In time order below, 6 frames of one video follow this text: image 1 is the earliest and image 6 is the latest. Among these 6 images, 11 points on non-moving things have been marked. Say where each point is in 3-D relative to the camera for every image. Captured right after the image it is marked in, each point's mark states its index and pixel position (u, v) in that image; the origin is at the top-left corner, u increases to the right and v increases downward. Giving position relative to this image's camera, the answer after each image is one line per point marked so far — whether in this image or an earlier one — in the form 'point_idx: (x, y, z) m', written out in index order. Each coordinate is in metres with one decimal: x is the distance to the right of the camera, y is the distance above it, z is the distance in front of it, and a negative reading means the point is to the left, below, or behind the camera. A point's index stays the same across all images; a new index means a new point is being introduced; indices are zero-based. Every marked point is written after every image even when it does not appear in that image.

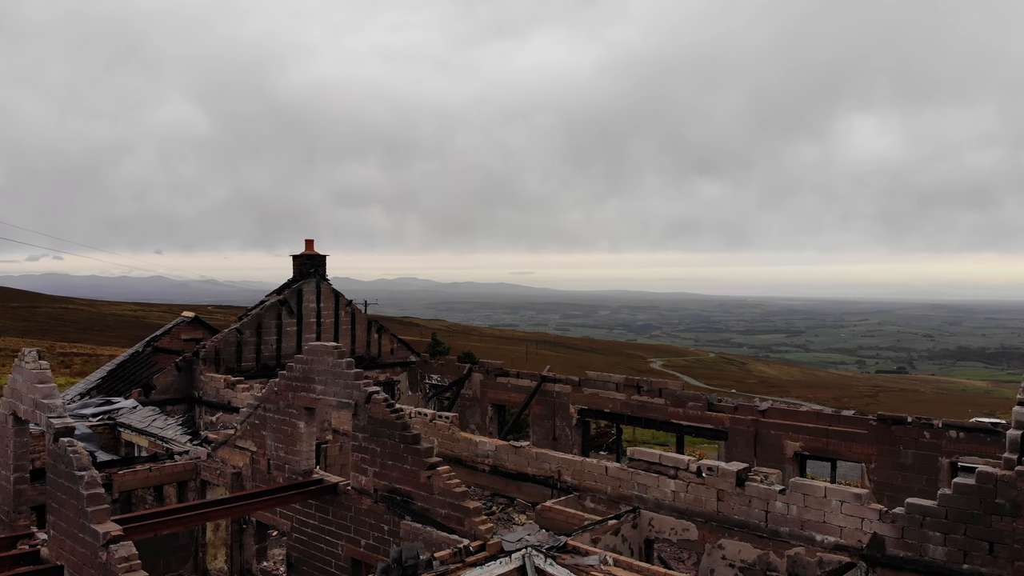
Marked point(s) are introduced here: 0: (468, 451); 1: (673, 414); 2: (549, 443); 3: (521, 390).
0: (-1.0, -3.7, +13.4) m
1: (+4.6, -3.6, +17.1) m
2: (+1.2, -4.9, +19.1) m
3: (+0.3, -3.4, +19.7) m
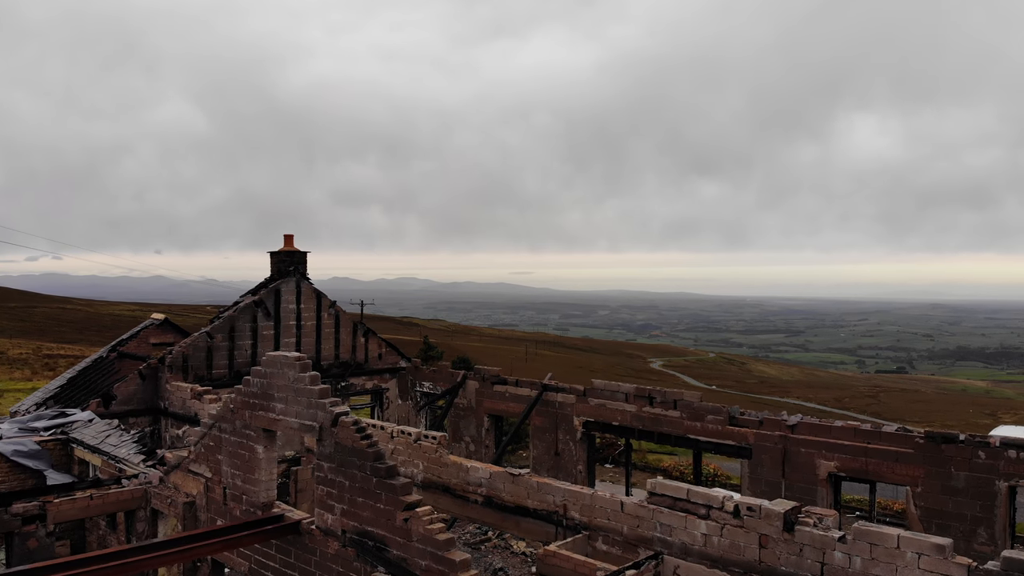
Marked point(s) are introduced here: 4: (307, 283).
0: (-1.1, -3.7, +11.6) m
1: (+4.5, -3.6, +15.3) m
2: (+1.1, -4.9, +17.3) m
3: (+0.2, -3.4, +17.9) m
4: (-6.6, +0.1, +19.2) m
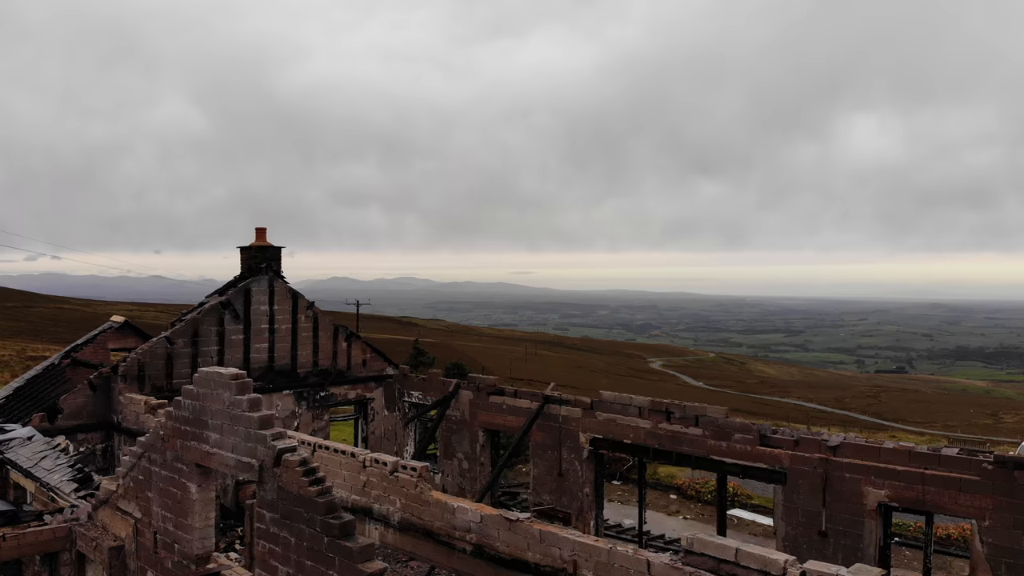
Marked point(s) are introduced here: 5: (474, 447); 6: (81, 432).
0: (-1.1, -3.6, +9.6) m
1: (+4.4, -3.6, +13.3) m
2: (+1.1, -4.9, +15.3) m
3: (+0.2, -3.3, +15.9) m
4: (-6.6, +0.2, +17.2) m
5: (-1.1, -4.5, +16.9) m
6: (-11.1, -3.7, +15.5) m
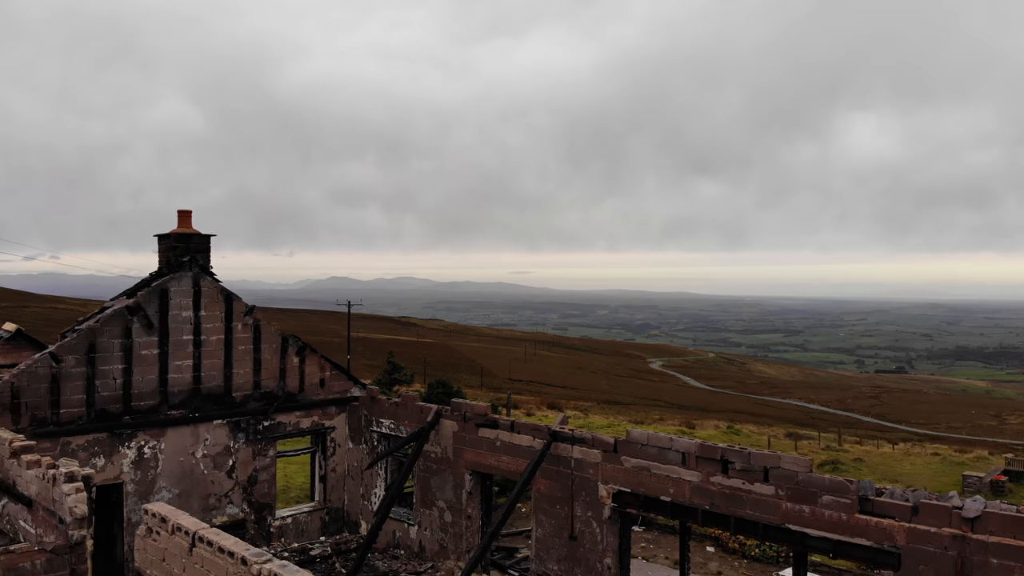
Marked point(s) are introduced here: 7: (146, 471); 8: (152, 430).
0: (-1.2, -3.6, +5.8) m
1: (+4.4, -3.6, +9.4) m
2: (+1.0, -4.9, +11.5) m
3: (+0.1, -3.3, +12.1) m
4: (-6.7, +0.2, +13.4) m
5: (-1.1, -4.5, +13.0) m
6: (-11.2, -3.7, +11.6) m
7: (-7.7, -3.8, +12.7) m
8: (-7.6, -3.0, +12.7) m
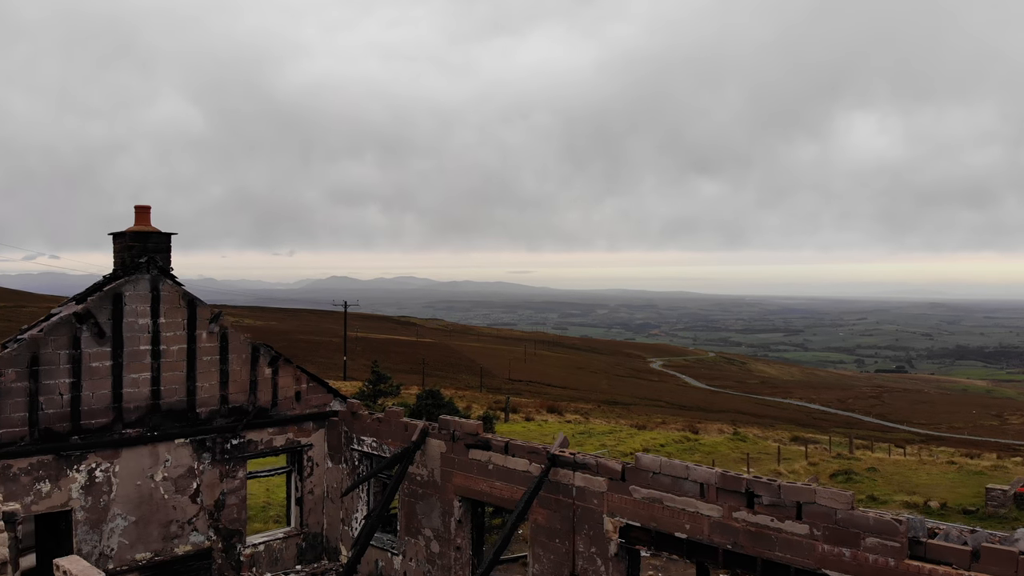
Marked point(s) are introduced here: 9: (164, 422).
0: (-1.3, -3.7, +4.4) m
1: (+4.3, -3.6, +8.1) m
2: (+0.9, -5.0, +10.1) m
3: (0.0, -3.4, +10.8) m
4: (-6.8, +0.1, +12.0) m
5: (-1.3, -4.6, +11.7) m
6: (-11.3, -3.8, +10.2) m
7: (-7.8, -3.9, +11.3) m
8: (-7.7, -3.1, +11.3) m
9: (-6.9, -2.7, +12.0) m
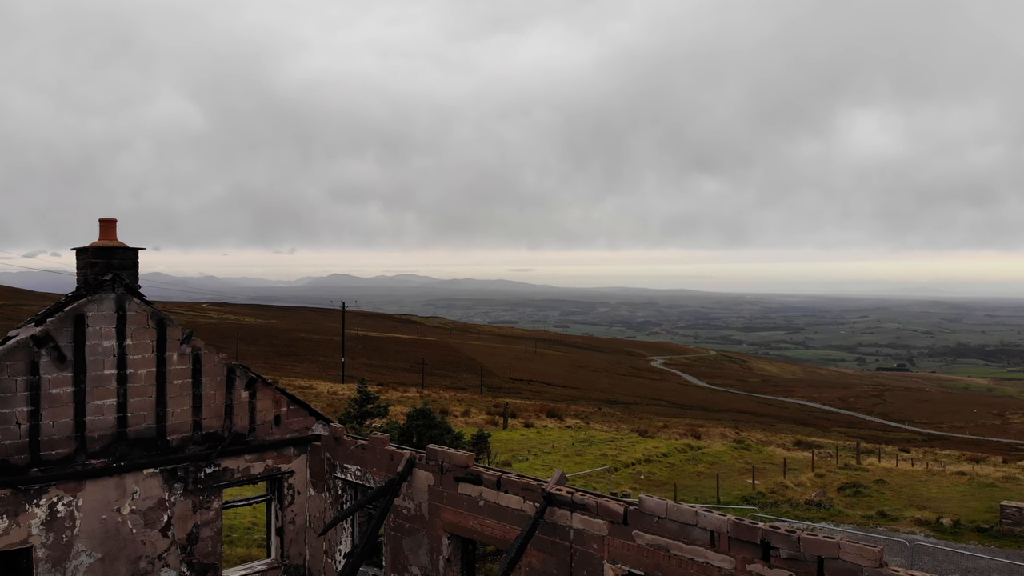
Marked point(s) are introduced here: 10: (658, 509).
0: (-1.4, -4.1, +3.6) m
1: (+4.1, -4.0, +7.3) m
2: (+0.8, -5.3, +9.3) m
3: (-0.1, -3.8, +9.9) m
4: (-6.9, -0.3, +11.2) m
5: (-1.4, -4.9, +10.8) m
6: (-11.4, -4.1, +9.4) m
7: (-7.9, -4.3, +10.5) m
8: (-7.8, -3.4, +10.5) m
9: (-7.1, -3.0, +11.2) m
10: (+2.1, -3.1, +8.4) m
